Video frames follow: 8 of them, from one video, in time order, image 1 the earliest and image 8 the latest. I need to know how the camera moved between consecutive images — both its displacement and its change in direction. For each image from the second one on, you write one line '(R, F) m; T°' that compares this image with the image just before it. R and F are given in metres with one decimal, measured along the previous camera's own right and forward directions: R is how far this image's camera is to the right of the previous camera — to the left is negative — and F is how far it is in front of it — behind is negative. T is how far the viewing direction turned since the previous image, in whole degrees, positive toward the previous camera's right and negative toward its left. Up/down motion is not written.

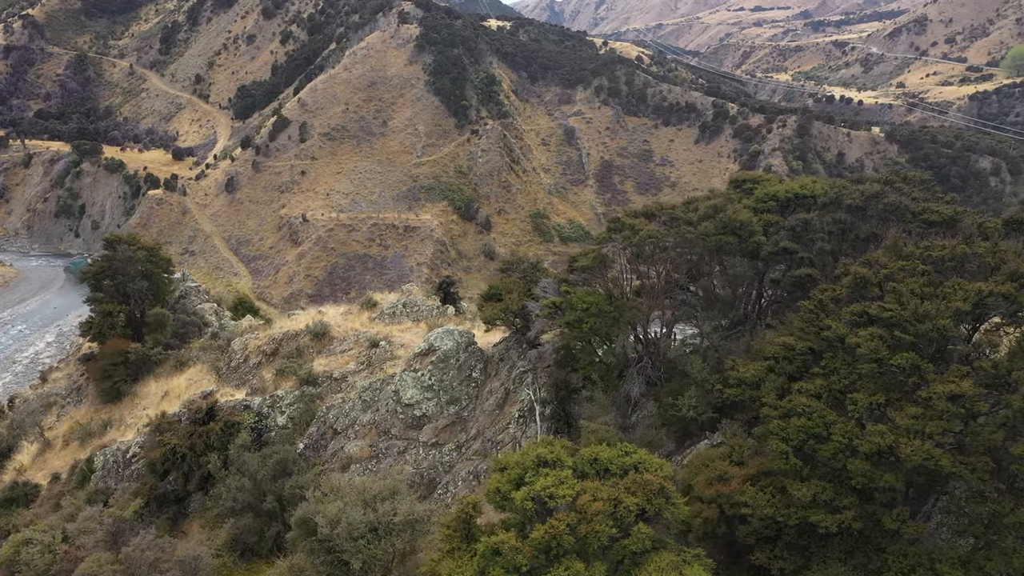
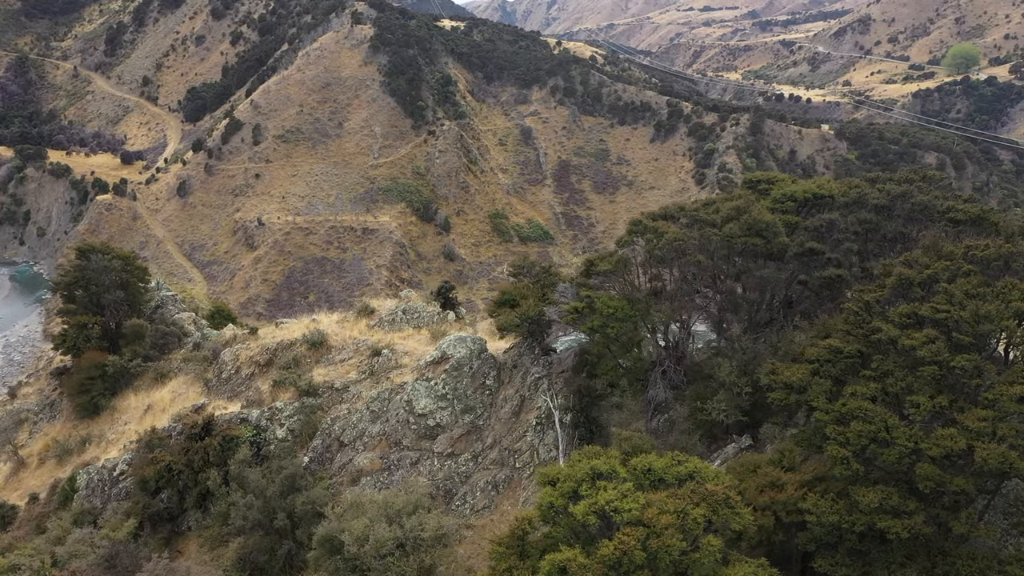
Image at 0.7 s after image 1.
(-1.2, +0.3) m; +3°
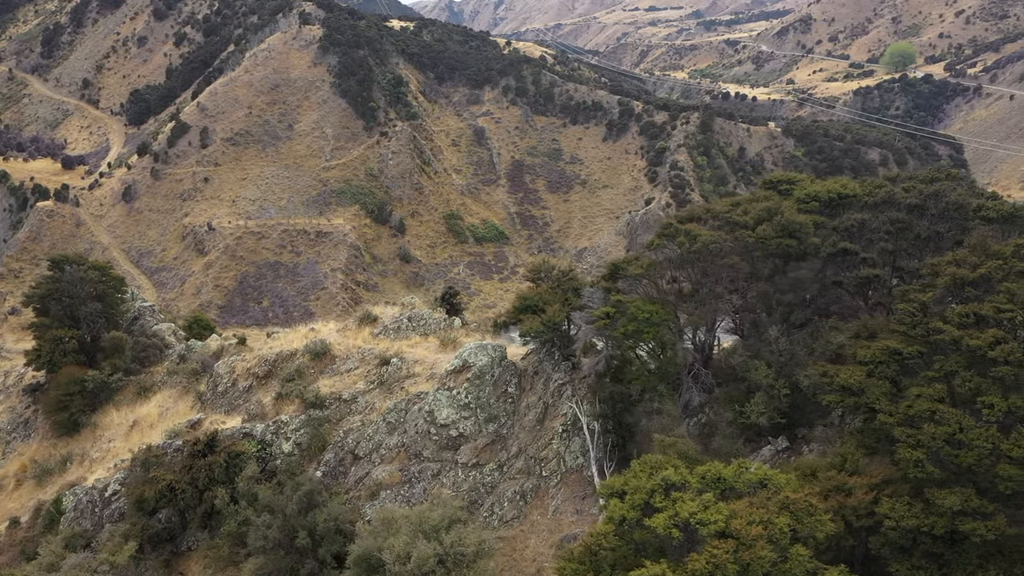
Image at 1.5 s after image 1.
(-1.4, +0.3) m; +3°
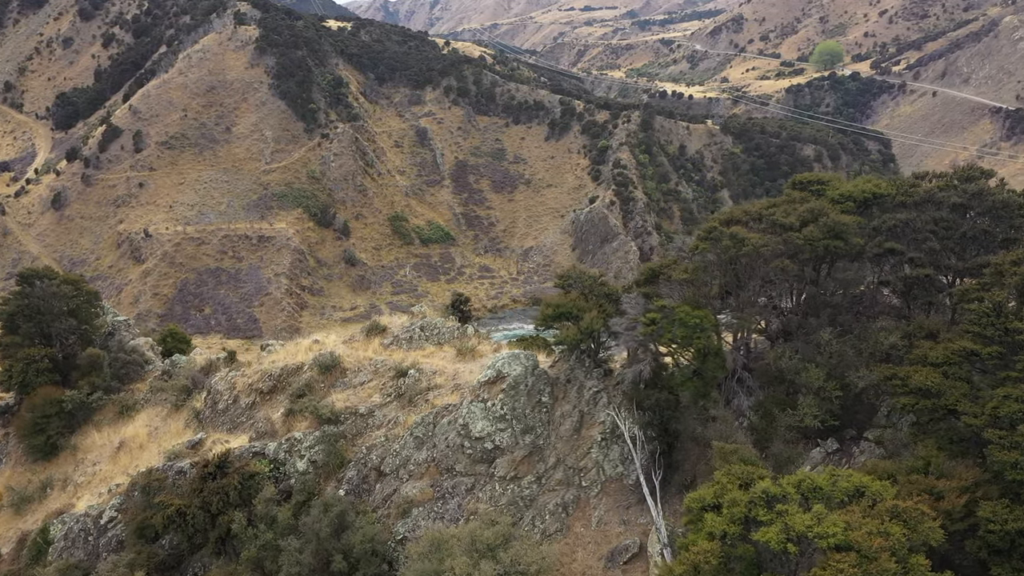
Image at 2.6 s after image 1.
(-1.8, +0.5) m; +4°
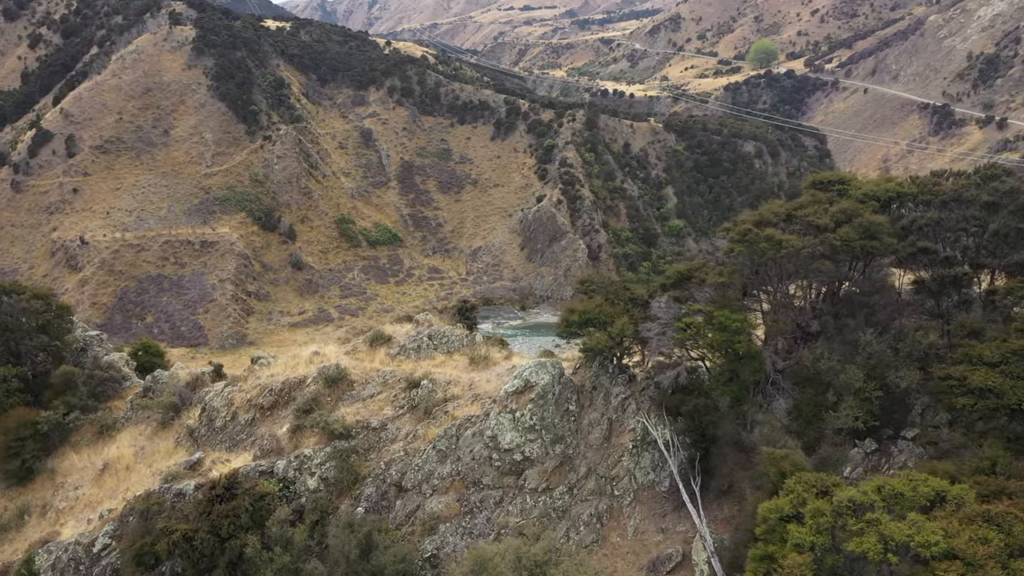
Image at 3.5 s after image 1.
(-1.6, +0.5) m; +4°
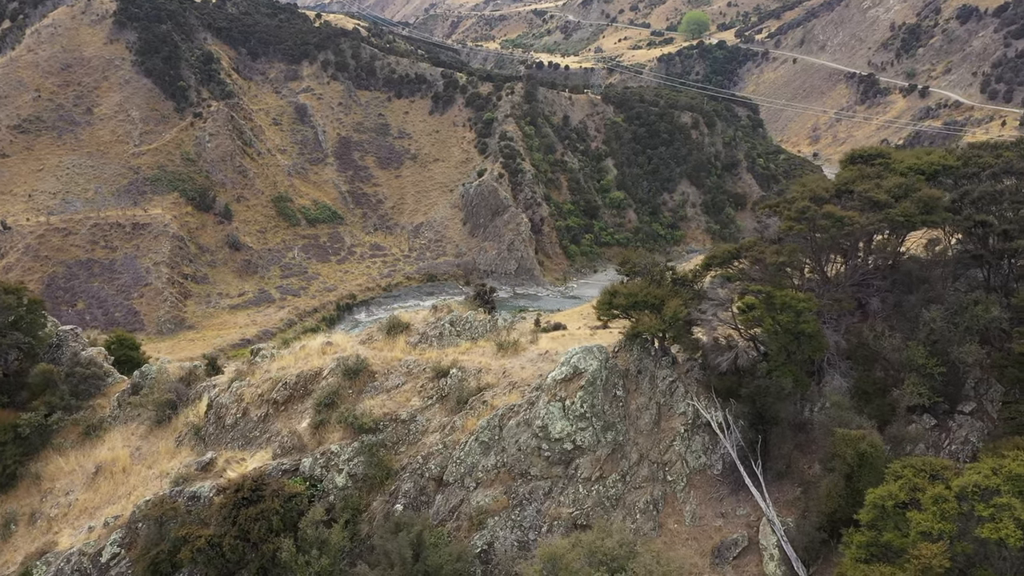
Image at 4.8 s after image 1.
(-2.0, +0.7) m; +4°
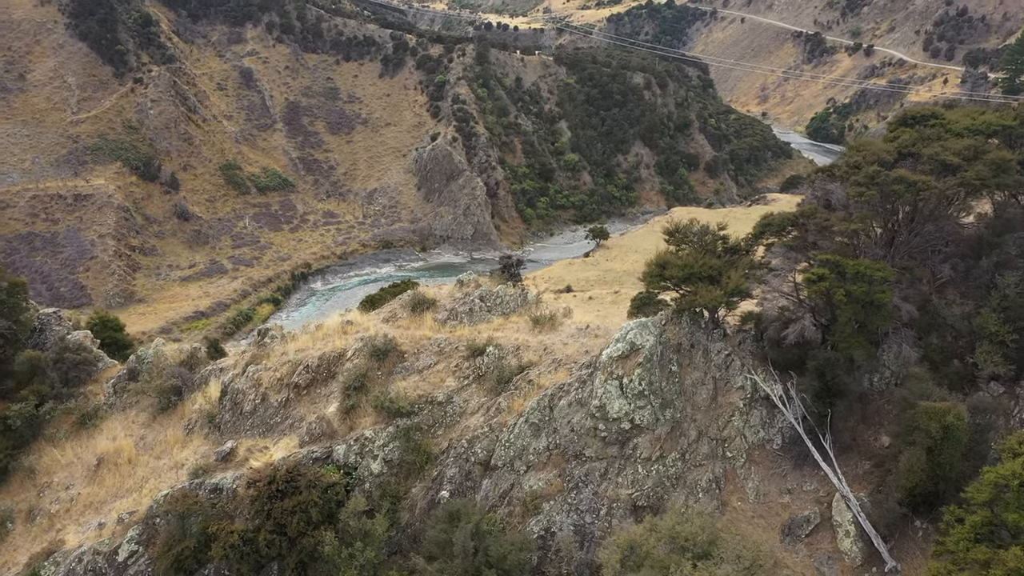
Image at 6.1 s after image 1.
(-1.8, +0.9) m; +3°
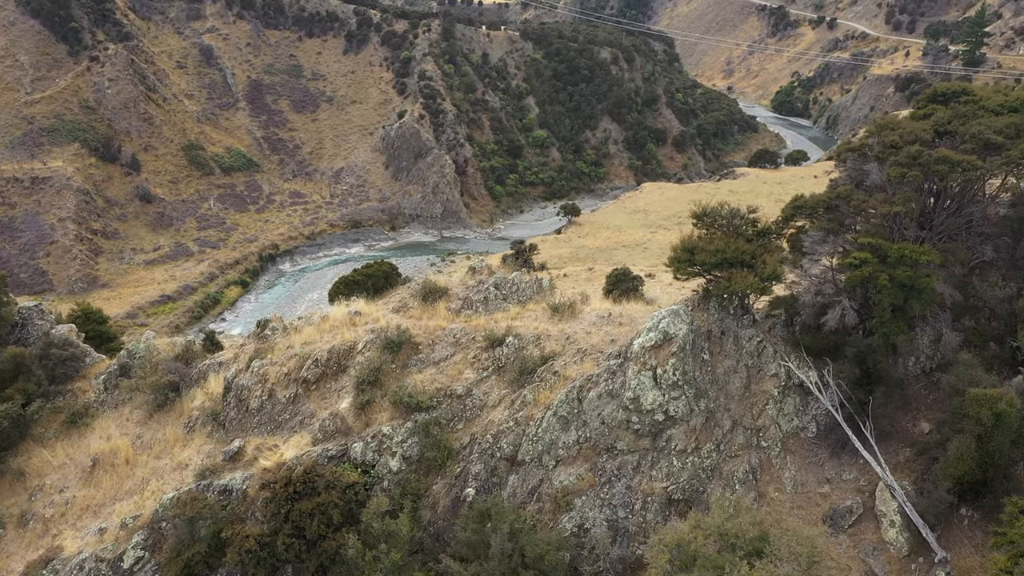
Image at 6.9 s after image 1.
(-1.0, +0.6) m; +2°
